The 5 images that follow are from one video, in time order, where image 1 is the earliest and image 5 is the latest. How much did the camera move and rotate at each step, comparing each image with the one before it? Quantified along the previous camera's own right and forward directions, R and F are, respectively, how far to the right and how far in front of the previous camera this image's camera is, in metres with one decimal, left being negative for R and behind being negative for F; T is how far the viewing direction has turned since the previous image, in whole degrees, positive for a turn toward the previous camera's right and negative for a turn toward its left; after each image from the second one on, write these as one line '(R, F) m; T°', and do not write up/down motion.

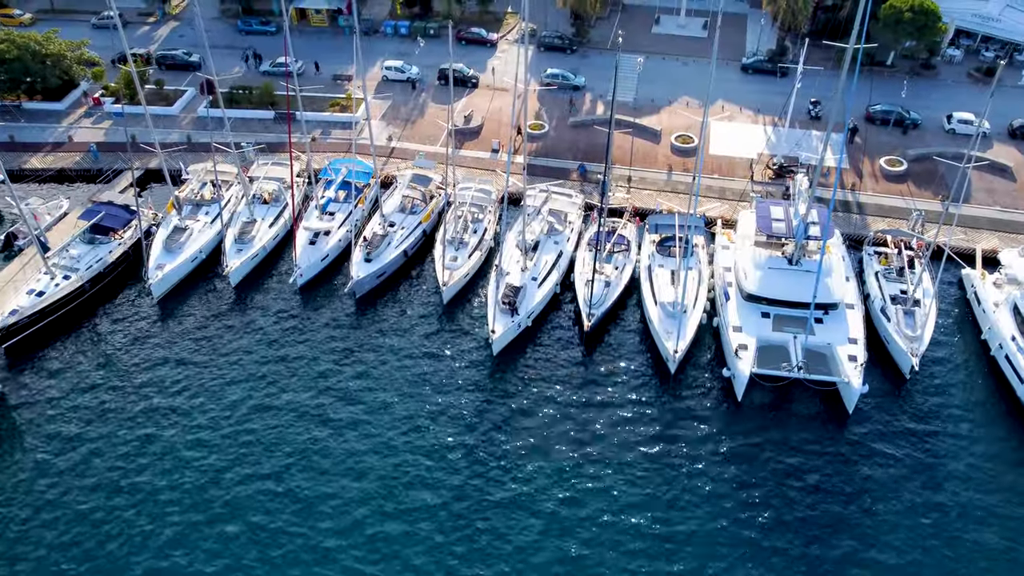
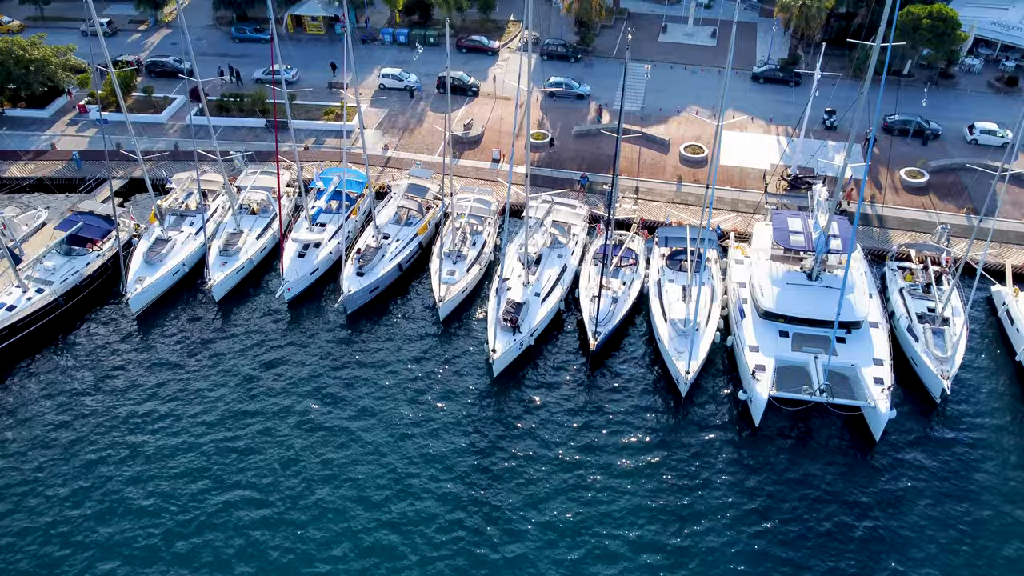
(+0.1, +2.4) m; 0°
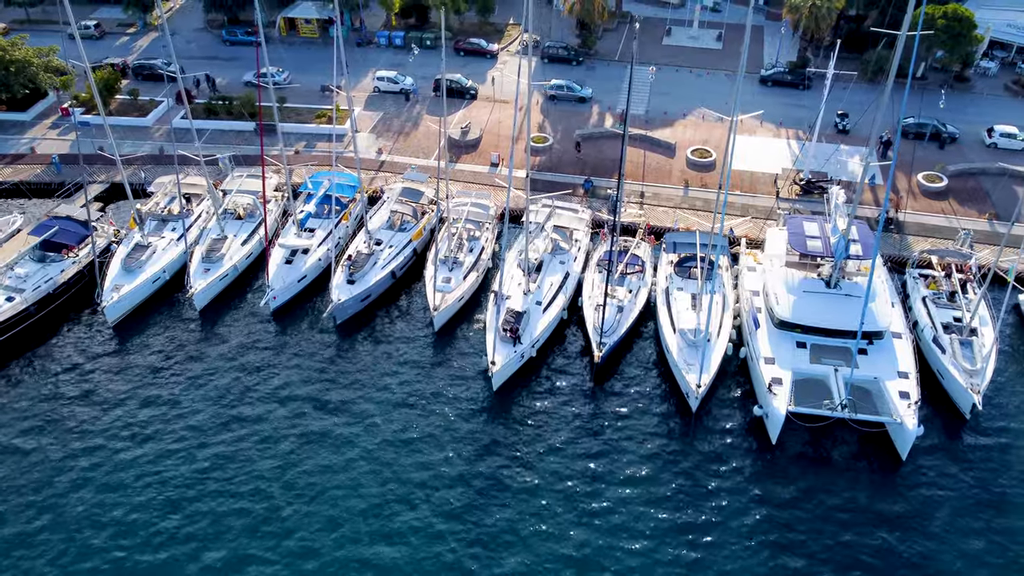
(0.0, +2.2) m; 0°
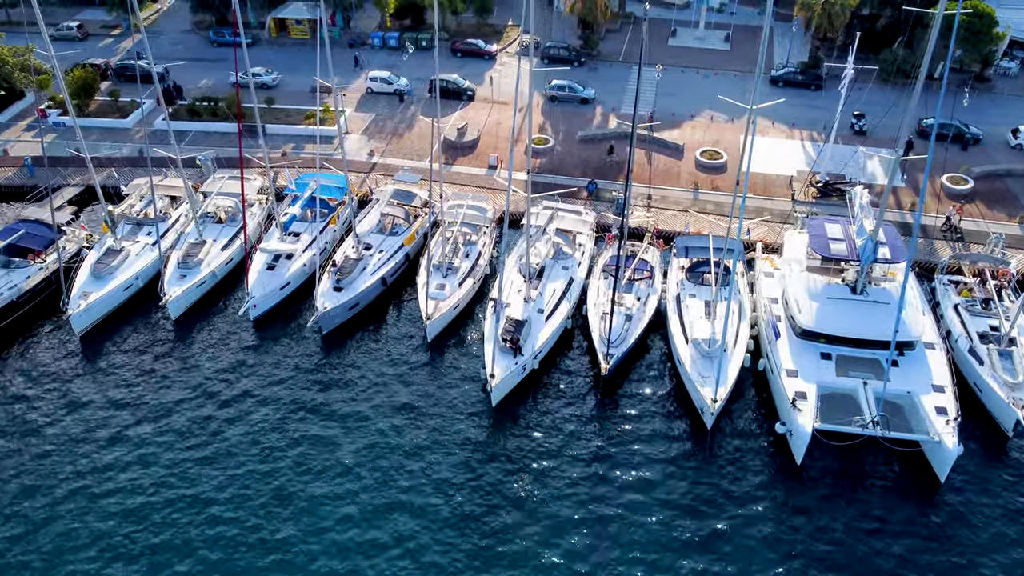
(0.0, +2.6) m; 0°
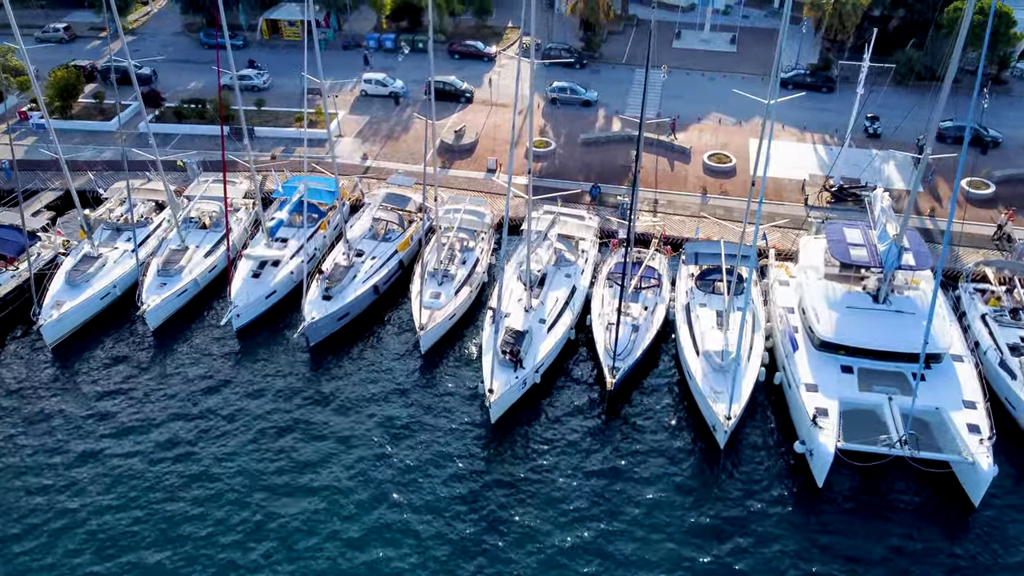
(0.0, +1.9) m; 0°
